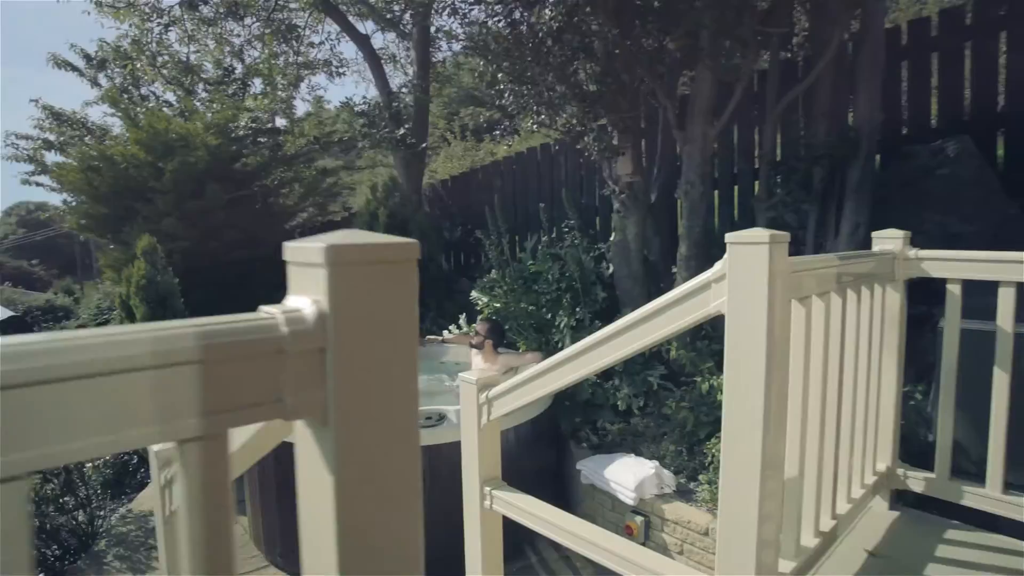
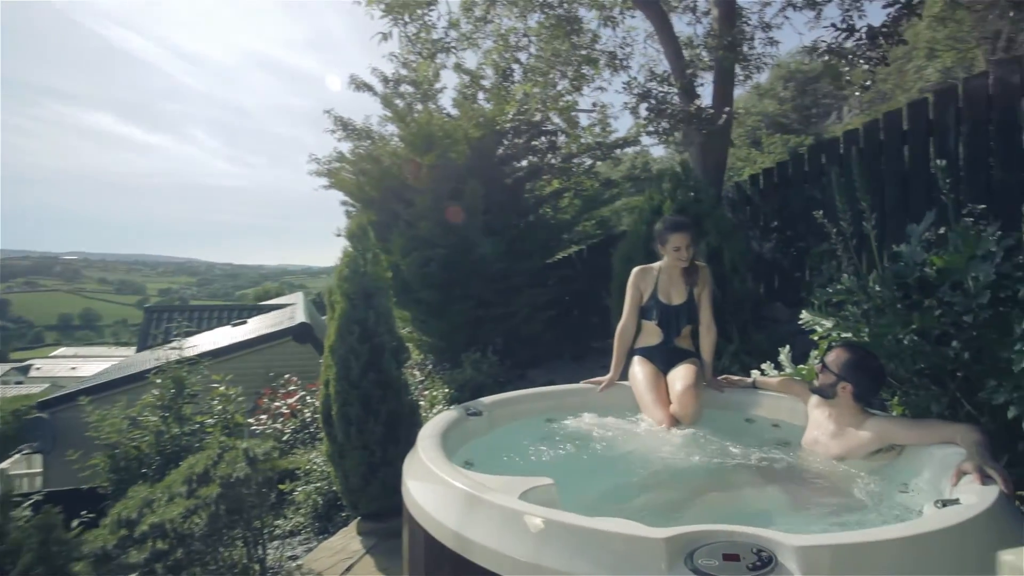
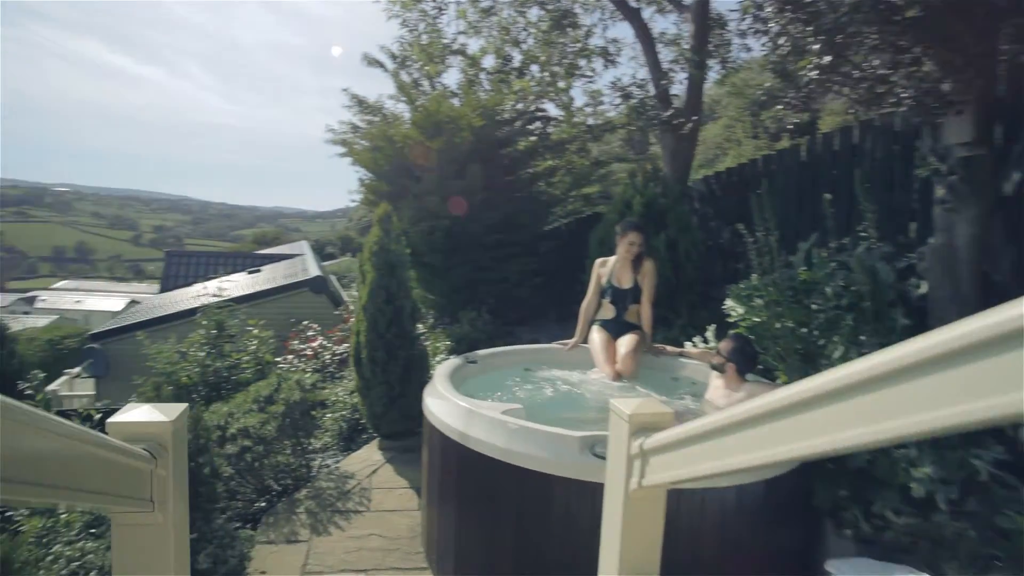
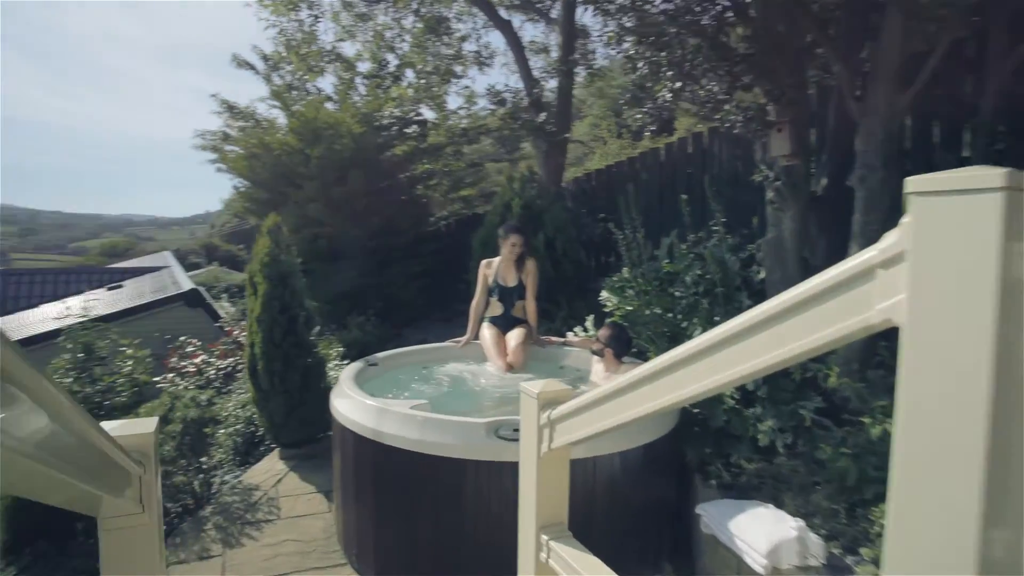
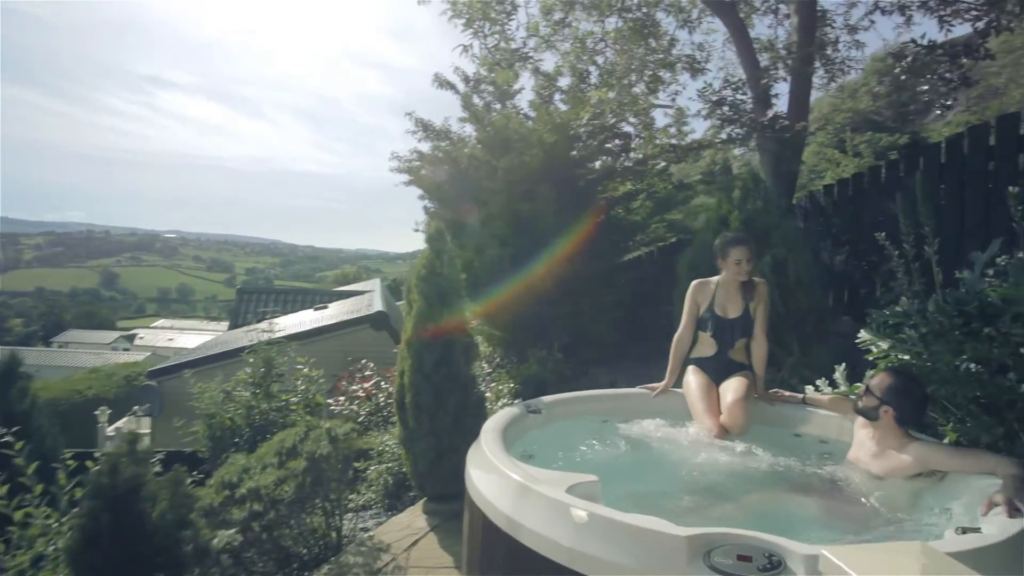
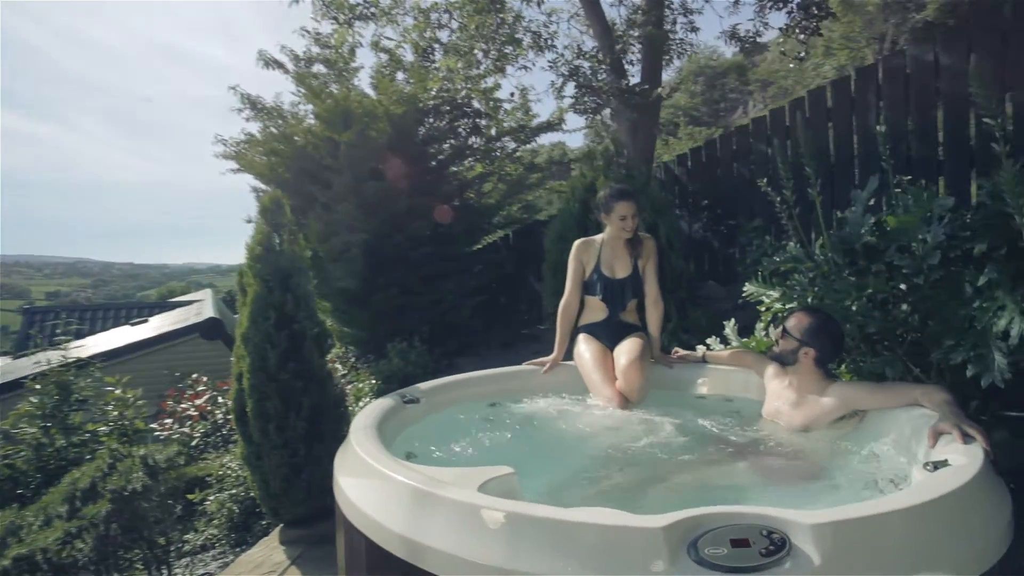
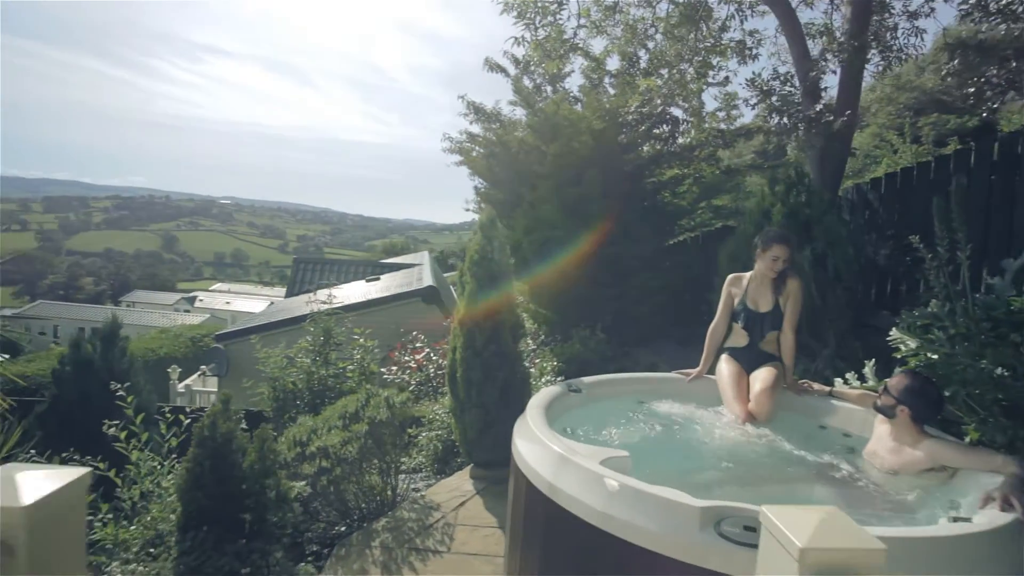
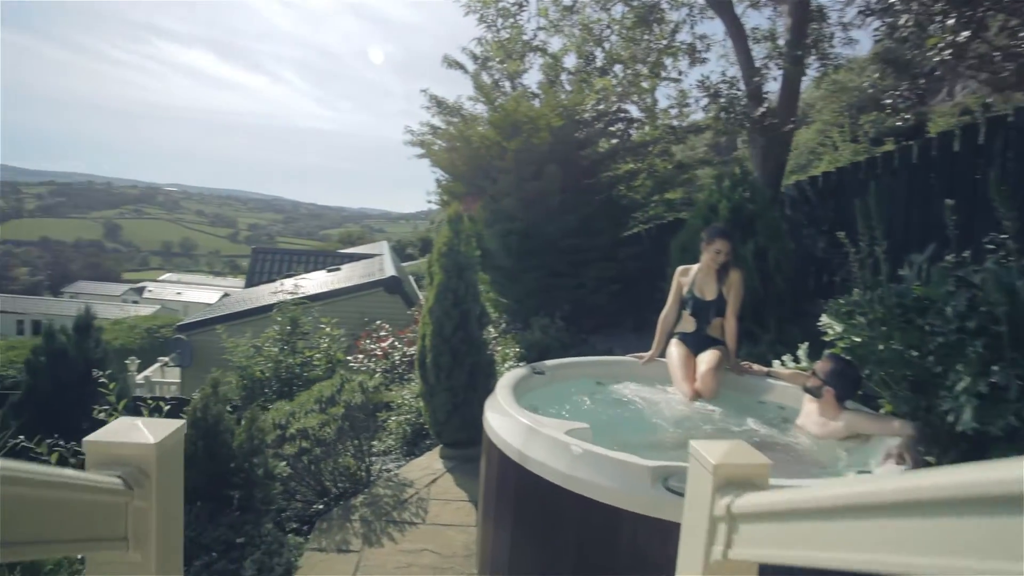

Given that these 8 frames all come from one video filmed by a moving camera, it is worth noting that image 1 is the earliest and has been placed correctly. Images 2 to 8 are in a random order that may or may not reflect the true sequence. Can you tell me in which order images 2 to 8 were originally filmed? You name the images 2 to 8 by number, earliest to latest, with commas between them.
4, 3, 8, 7, 5, 2, 6
